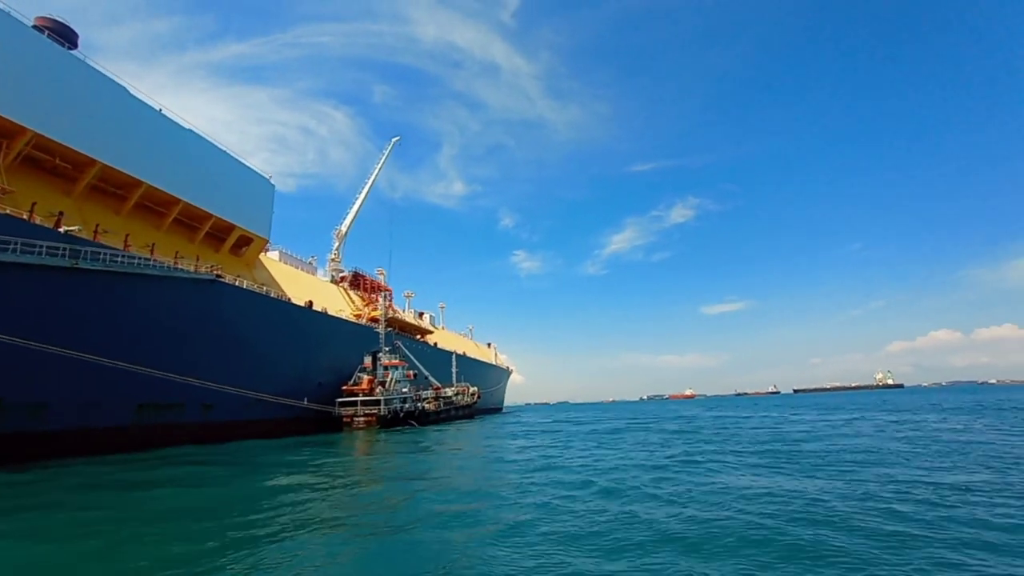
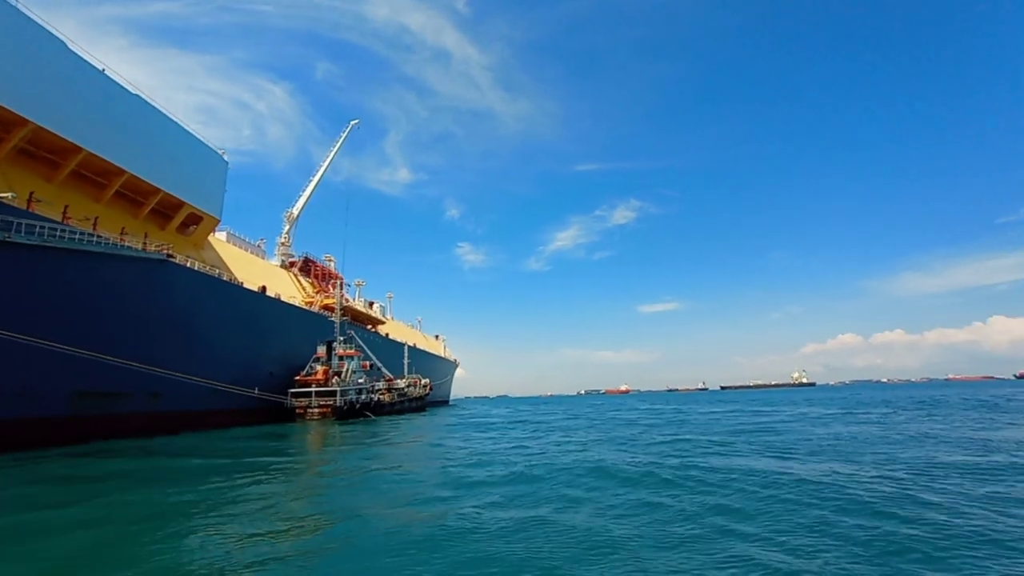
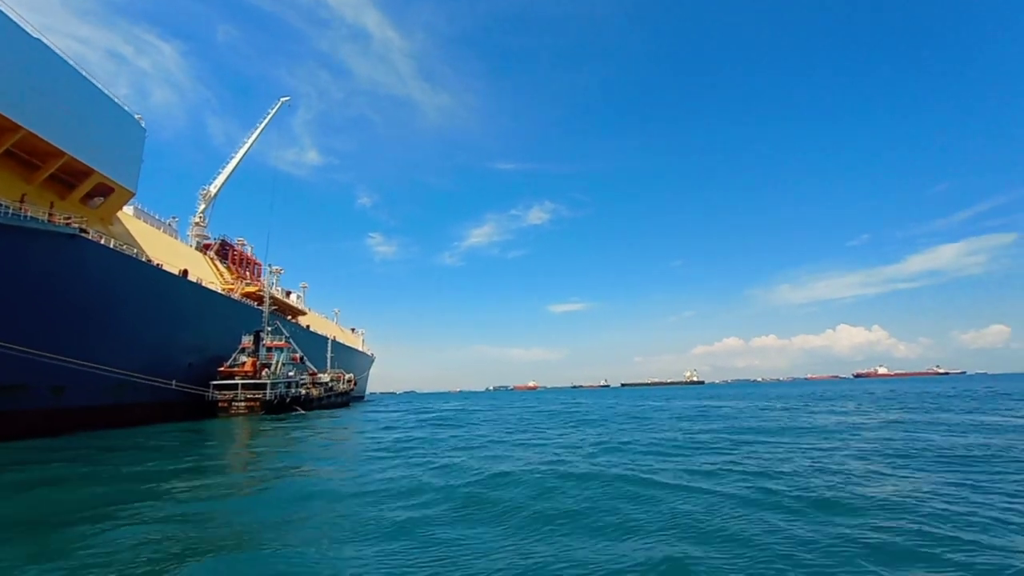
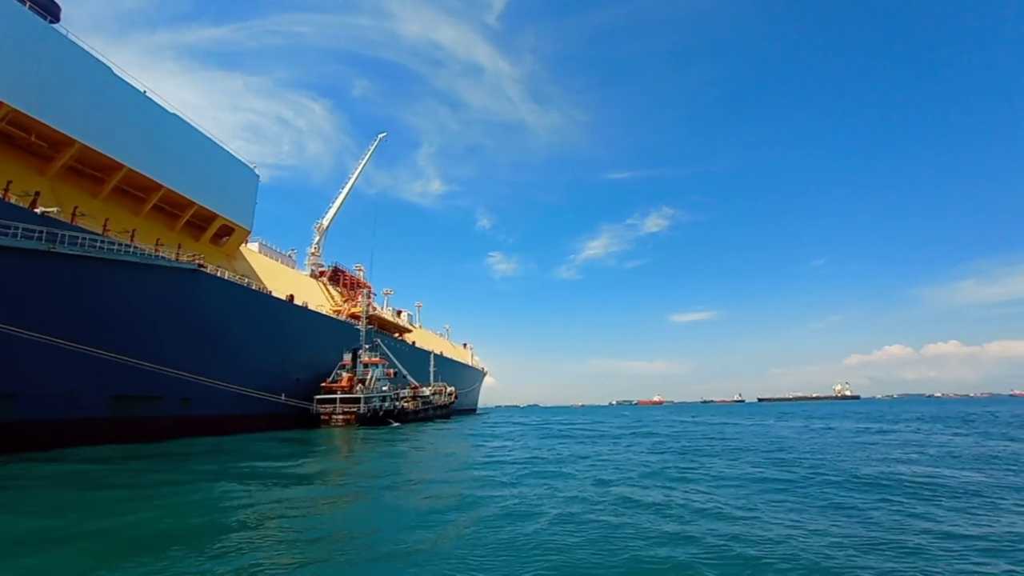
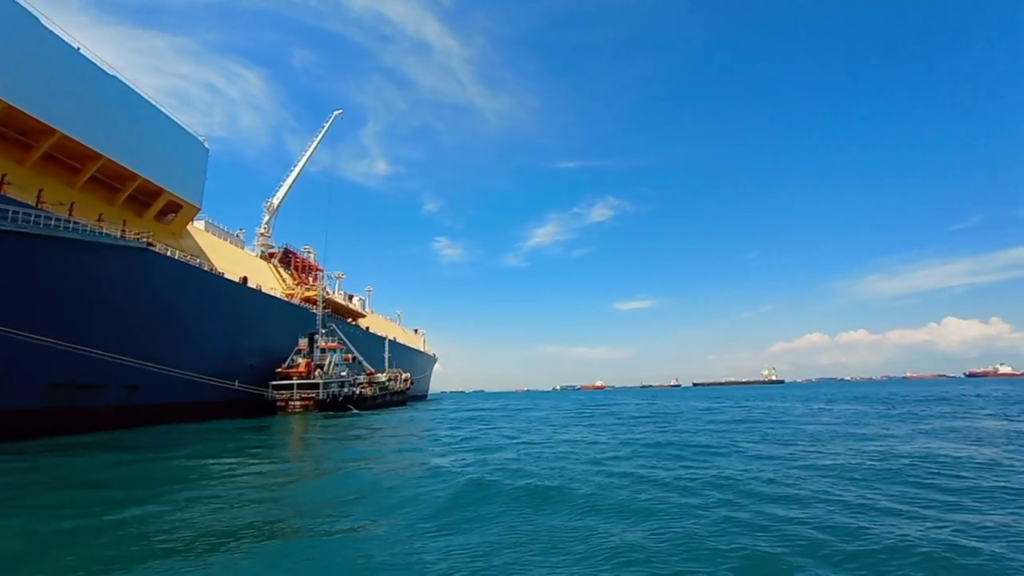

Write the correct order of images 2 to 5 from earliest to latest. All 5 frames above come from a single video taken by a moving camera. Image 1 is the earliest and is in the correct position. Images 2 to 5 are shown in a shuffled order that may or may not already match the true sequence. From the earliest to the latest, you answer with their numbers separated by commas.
4, 2, 5, 3
